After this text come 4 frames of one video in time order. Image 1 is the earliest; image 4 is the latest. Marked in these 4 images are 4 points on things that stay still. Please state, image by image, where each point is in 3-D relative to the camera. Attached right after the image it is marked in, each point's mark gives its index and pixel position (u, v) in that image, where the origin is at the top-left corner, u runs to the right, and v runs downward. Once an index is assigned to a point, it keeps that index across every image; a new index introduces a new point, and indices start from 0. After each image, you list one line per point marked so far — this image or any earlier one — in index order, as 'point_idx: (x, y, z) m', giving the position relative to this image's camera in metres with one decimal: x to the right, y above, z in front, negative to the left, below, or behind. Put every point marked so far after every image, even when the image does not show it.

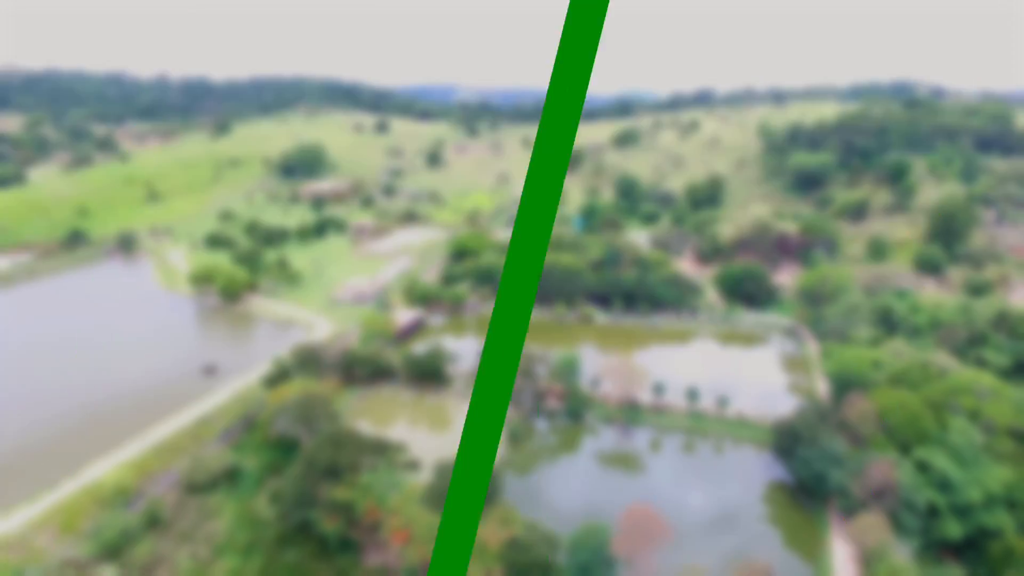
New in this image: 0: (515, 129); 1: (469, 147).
0: (+0.1, +4.7, +18.5) m
1: (-1.1, +4.2, +18.2) m
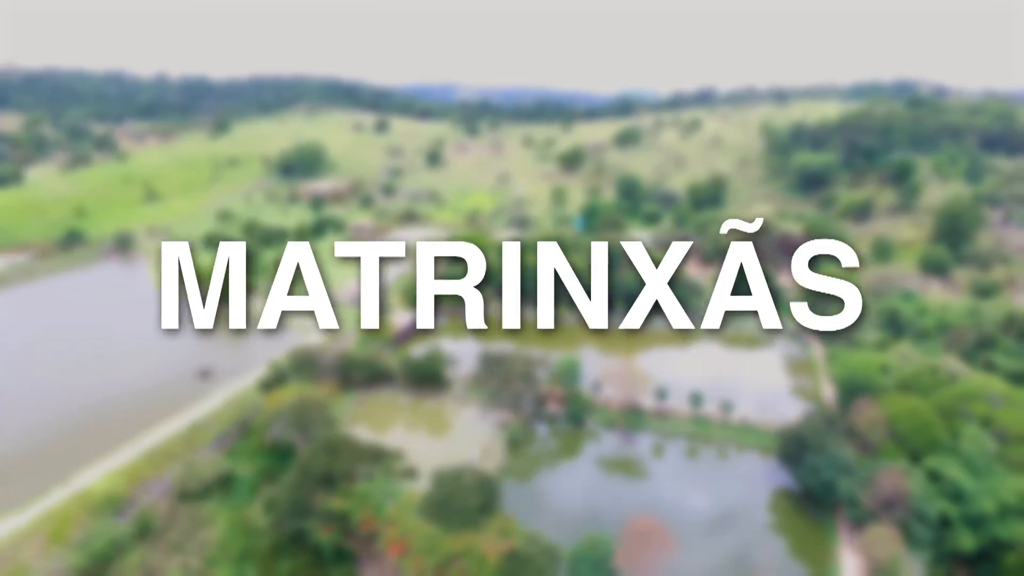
0: (+0.1, +4.3, +17.2) m
1: (-1.1, +3.9, +16.9) m
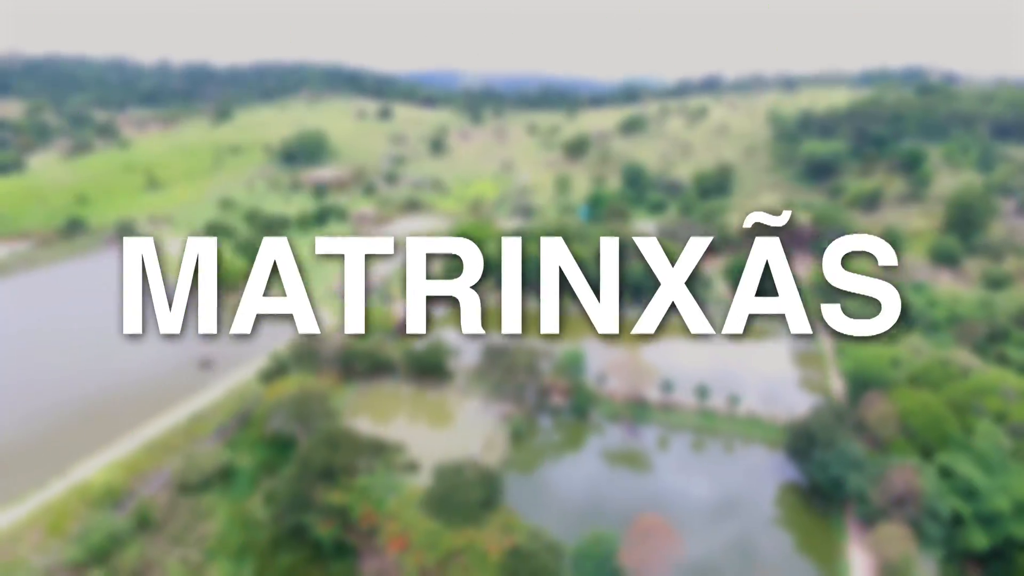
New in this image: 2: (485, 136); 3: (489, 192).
0: (+0.2, +4.4, +16.0) m
1: (-1.0, +4.0, +15.8) m
2: (-0.7, +4.1, +16.5) m
3: (-0.5, +2.4, +16.0) m
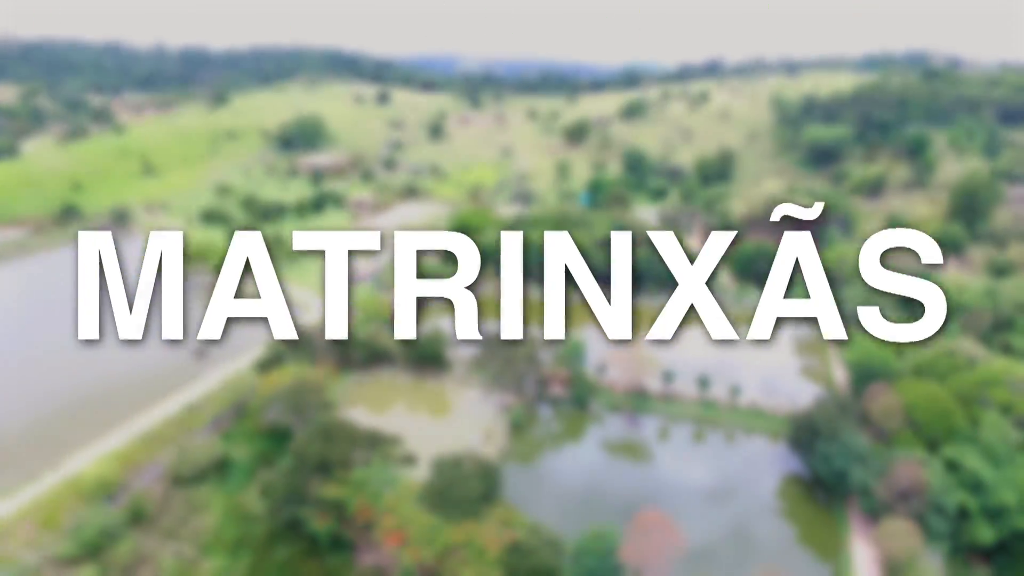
0: (+0.1, +4.4, +14.9) m
1: (-1.1, +4.0, +14.7) m
2: (-0.8, +4.1, +15.4) m
3: (-0.6, +2.4, +14.9) m
